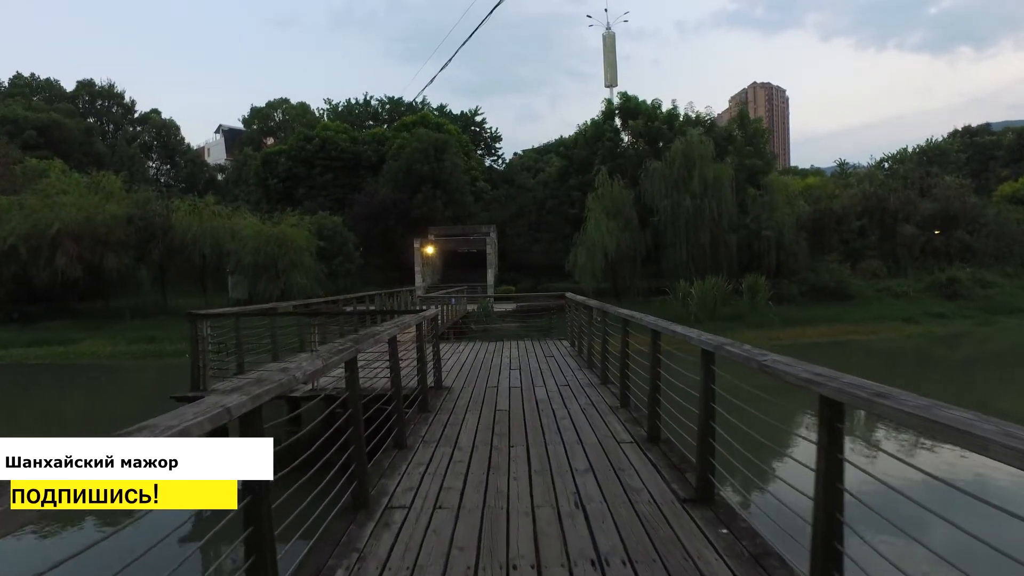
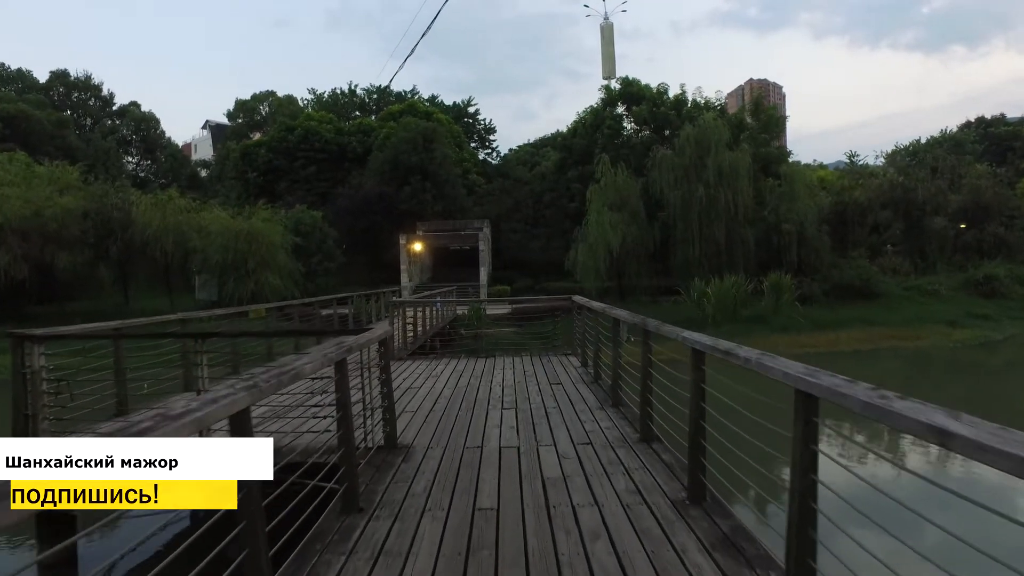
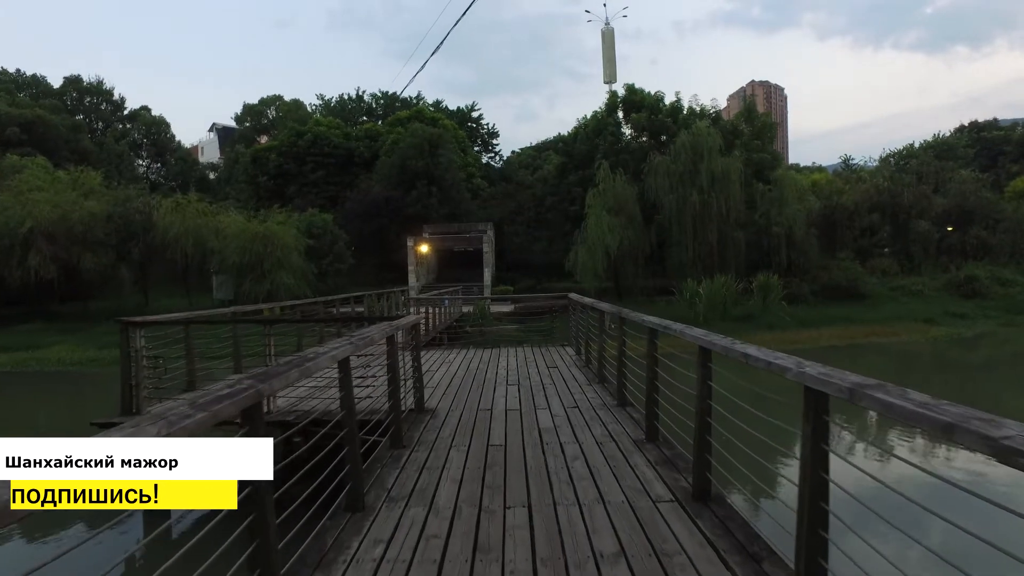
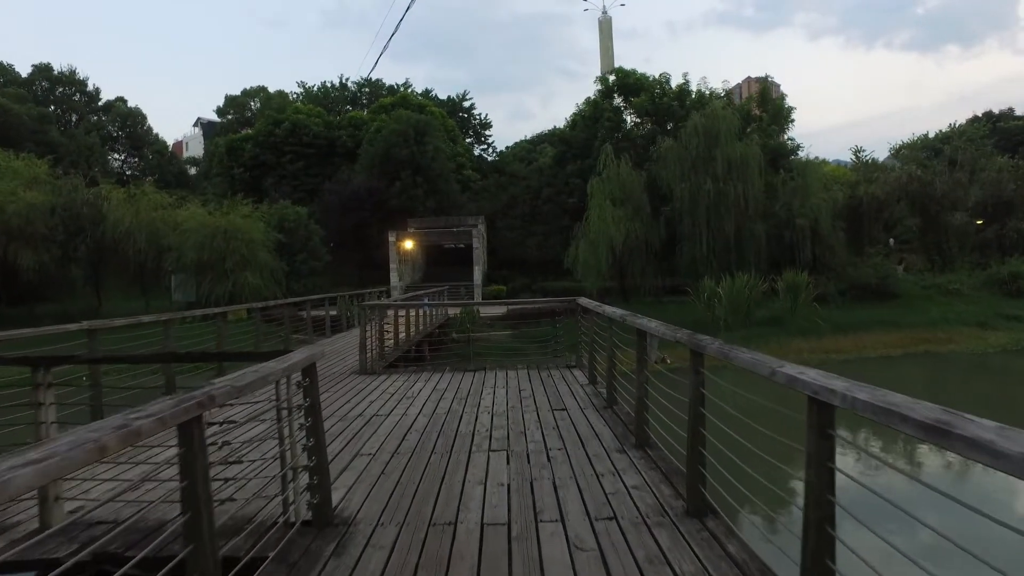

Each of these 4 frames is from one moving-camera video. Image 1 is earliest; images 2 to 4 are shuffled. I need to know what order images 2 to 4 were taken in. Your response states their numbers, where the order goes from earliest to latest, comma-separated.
3, 2, 4
